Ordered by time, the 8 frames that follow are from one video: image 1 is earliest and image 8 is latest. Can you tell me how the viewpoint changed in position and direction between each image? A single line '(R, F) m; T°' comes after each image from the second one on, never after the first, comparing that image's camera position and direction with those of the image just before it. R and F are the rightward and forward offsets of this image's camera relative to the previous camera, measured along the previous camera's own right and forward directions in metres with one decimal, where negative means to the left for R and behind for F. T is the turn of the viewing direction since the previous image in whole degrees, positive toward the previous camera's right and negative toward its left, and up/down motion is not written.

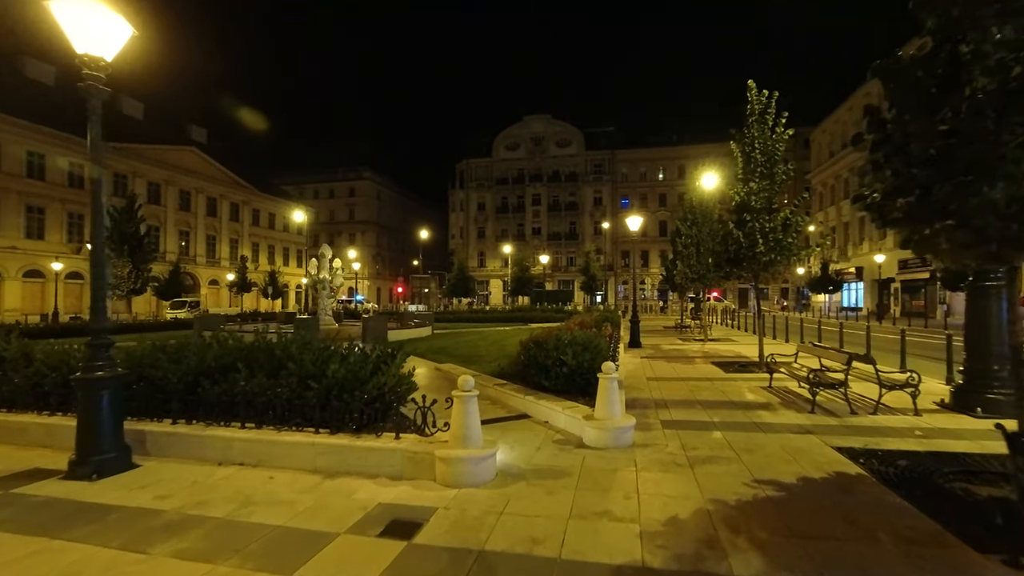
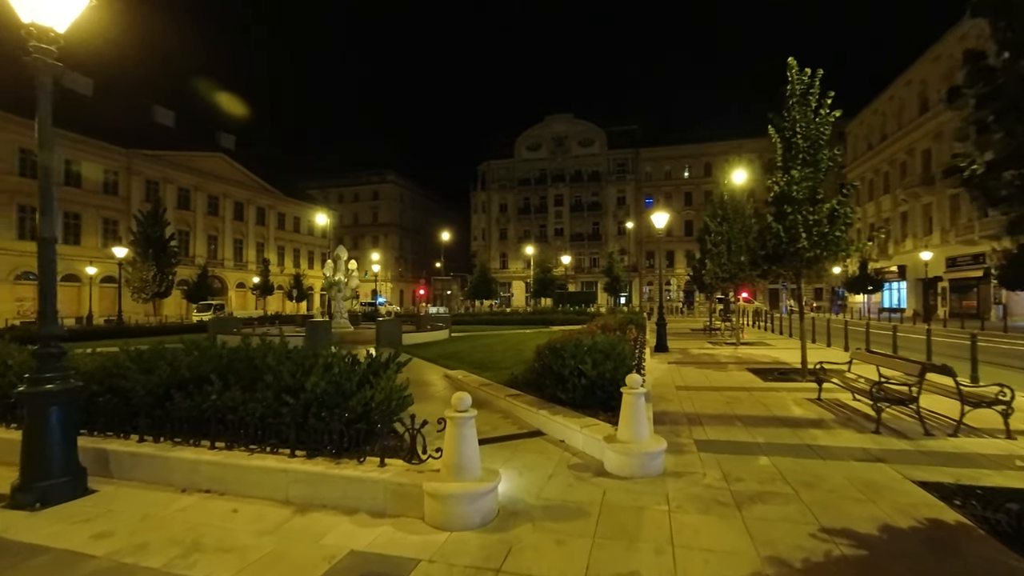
(+0.2, +0.9) m; -3°
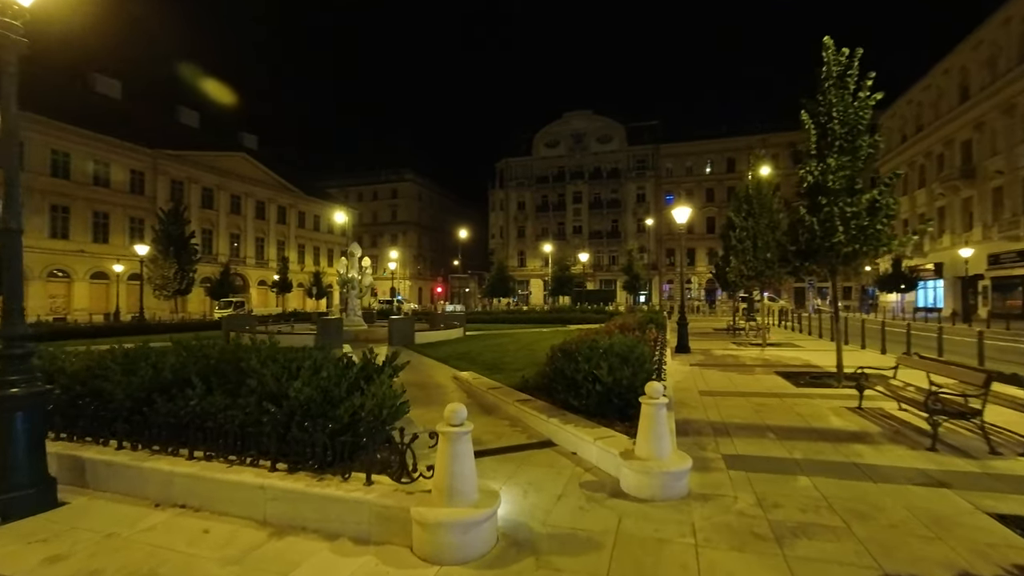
(+0.1, +0.6) m; -2°
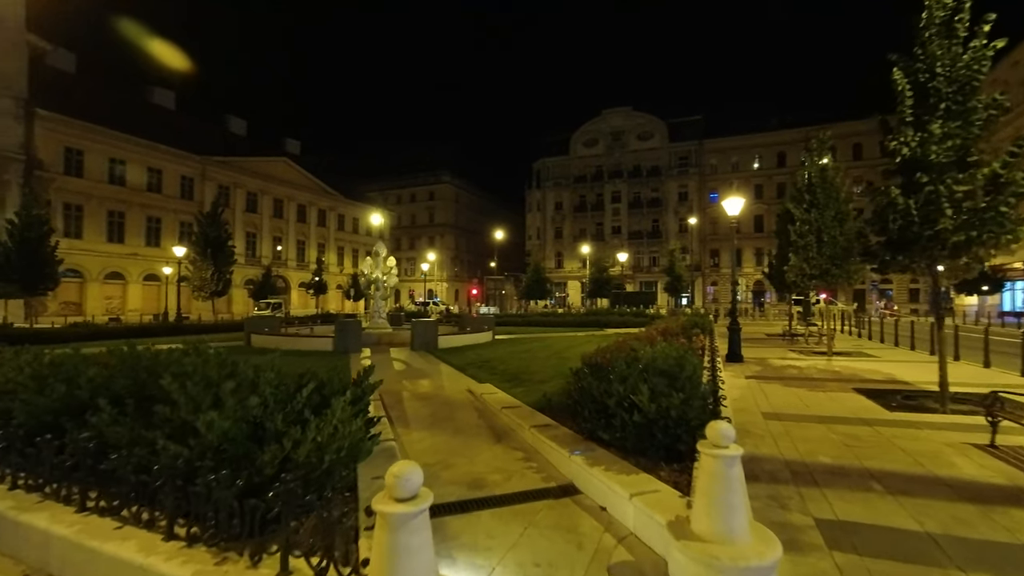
(+0.3, +1.5) m; -5°
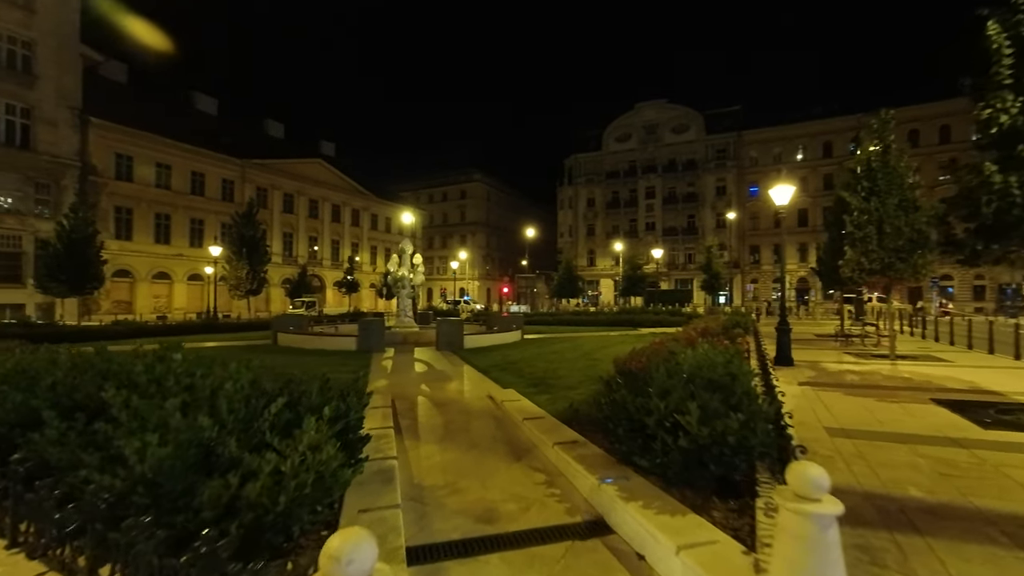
(+0.1, +0.8) m; -4°
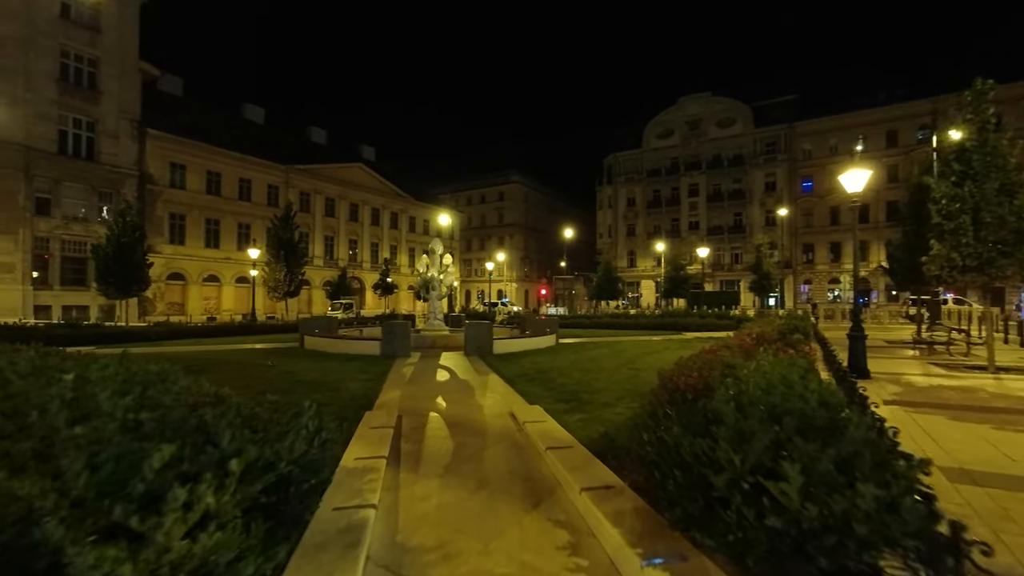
(+0.2, +1.2) m; -5°
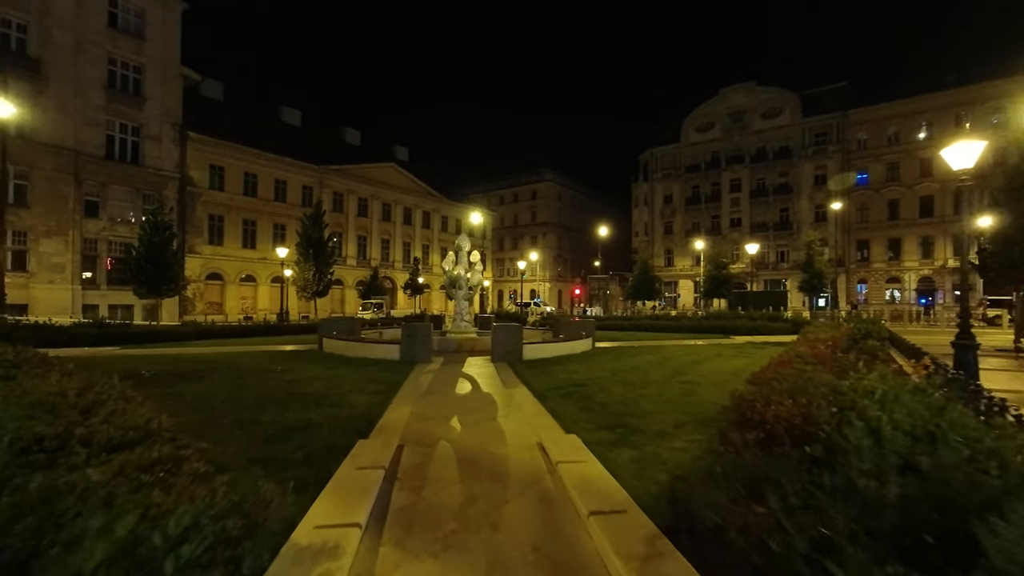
(0.0, +1.6) m; -4°
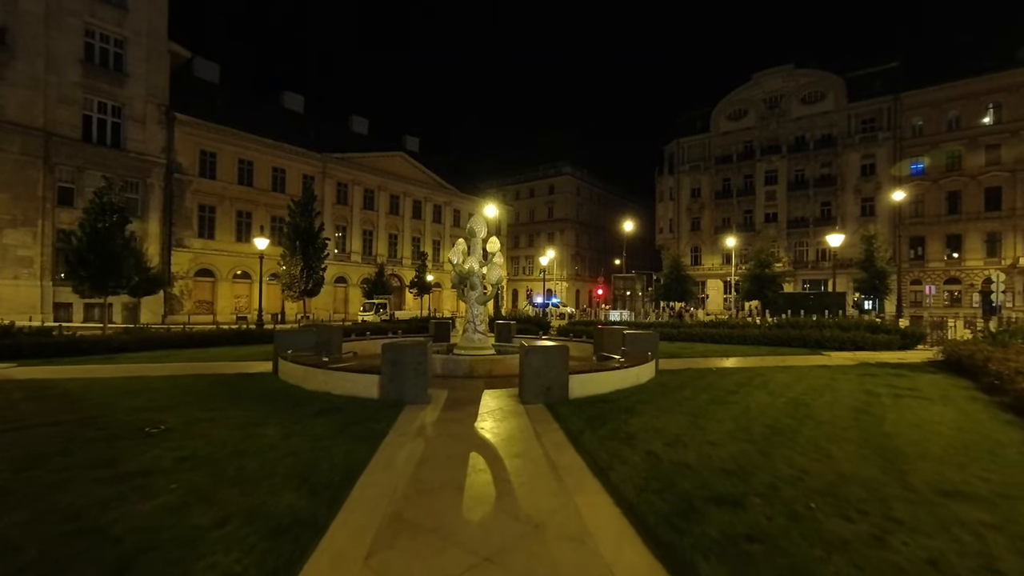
(-0.6, +5.6) m; -2°
